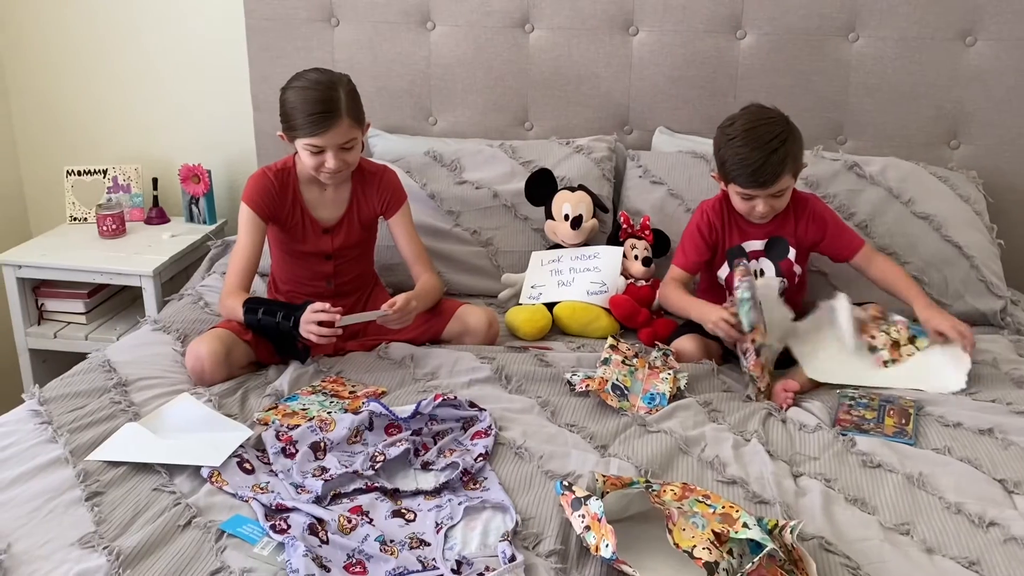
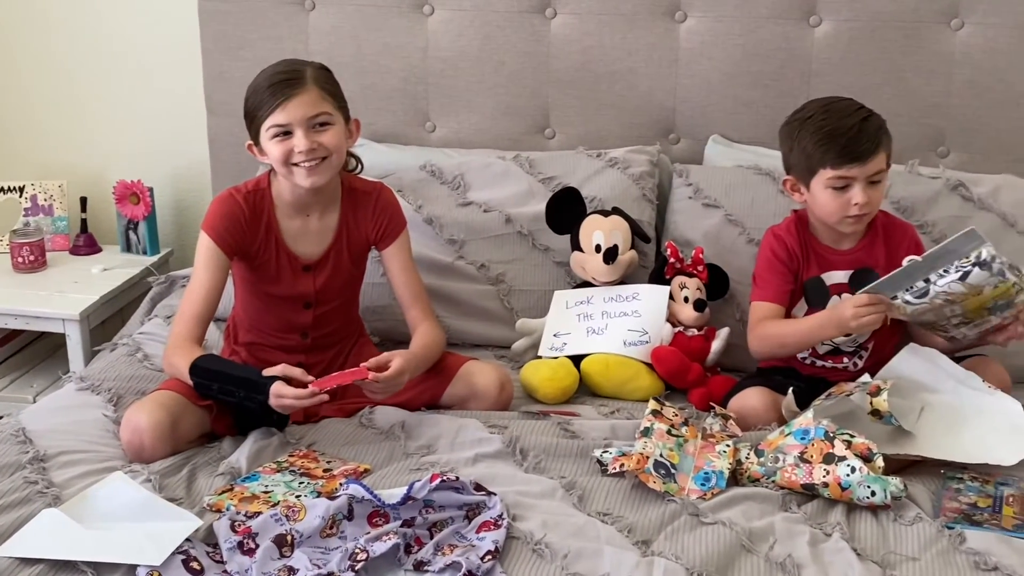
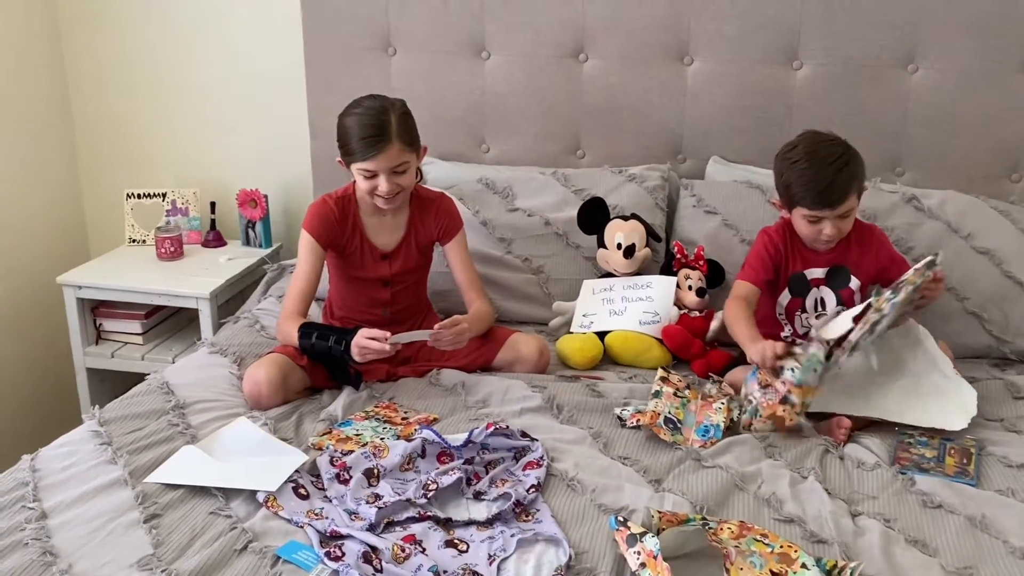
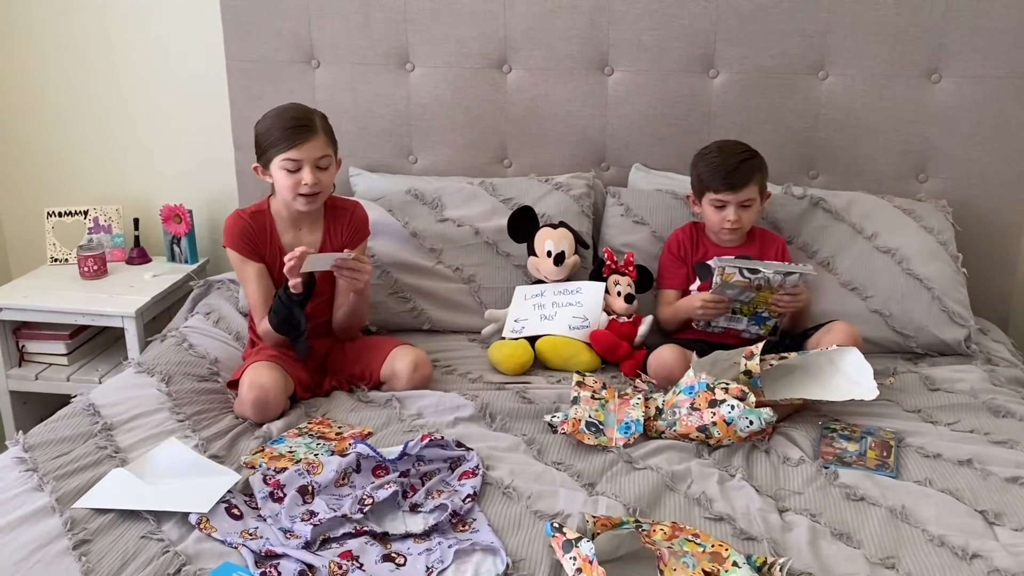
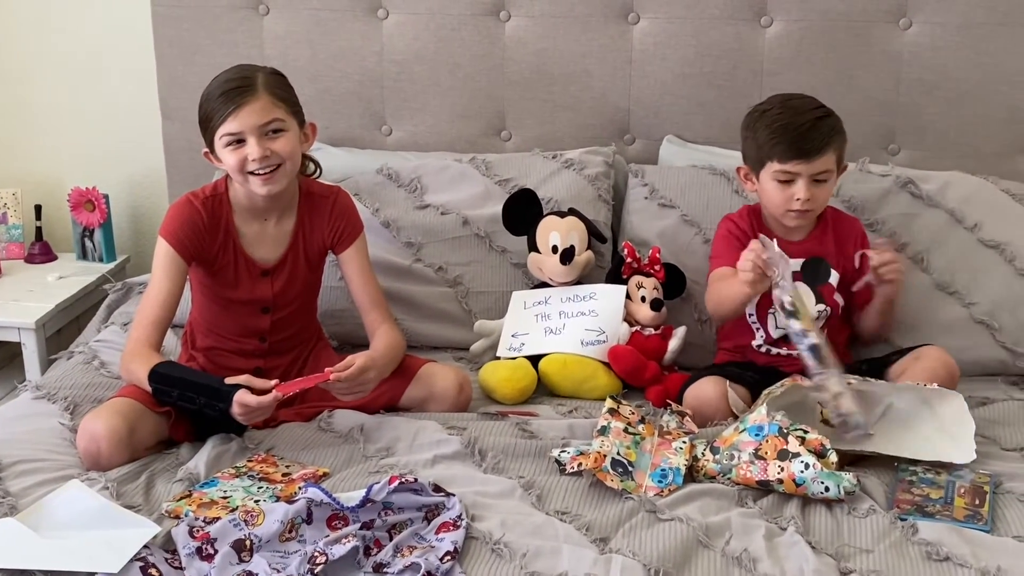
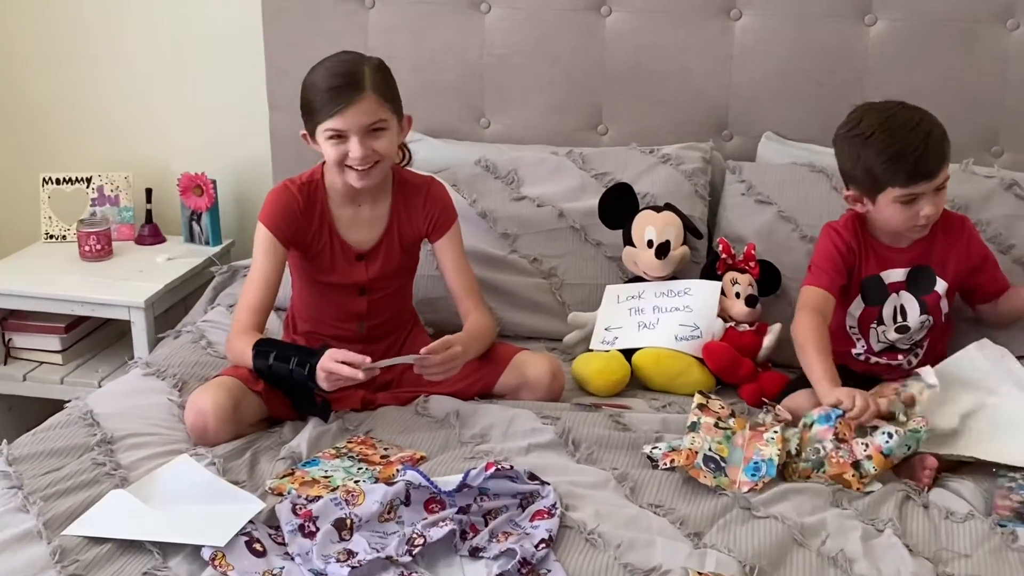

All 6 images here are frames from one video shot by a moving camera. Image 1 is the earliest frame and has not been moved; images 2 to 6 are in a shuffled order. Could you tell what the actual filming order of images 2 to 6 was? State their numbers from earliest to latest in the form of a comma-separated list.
3, 6, 2, 5, 4
